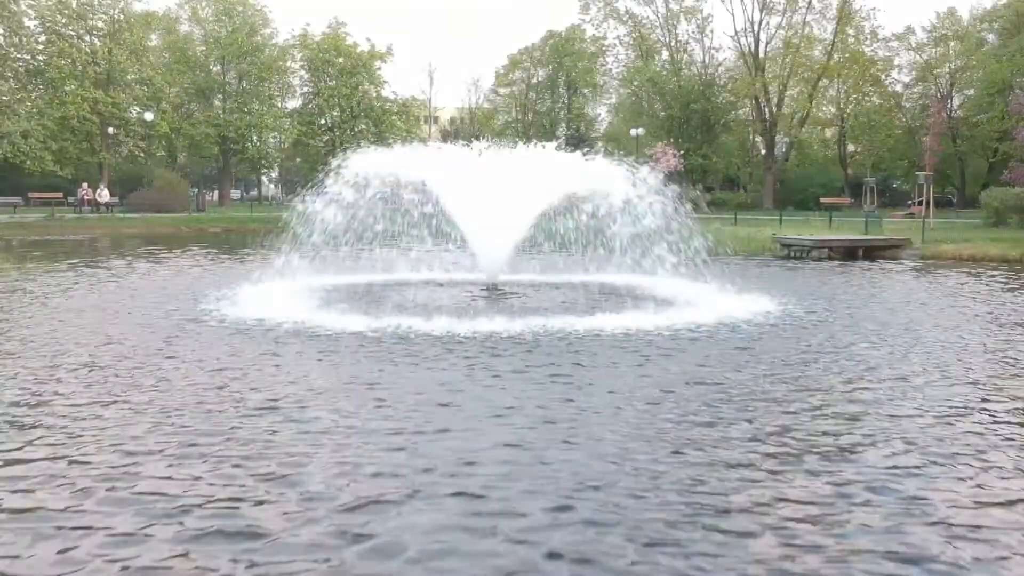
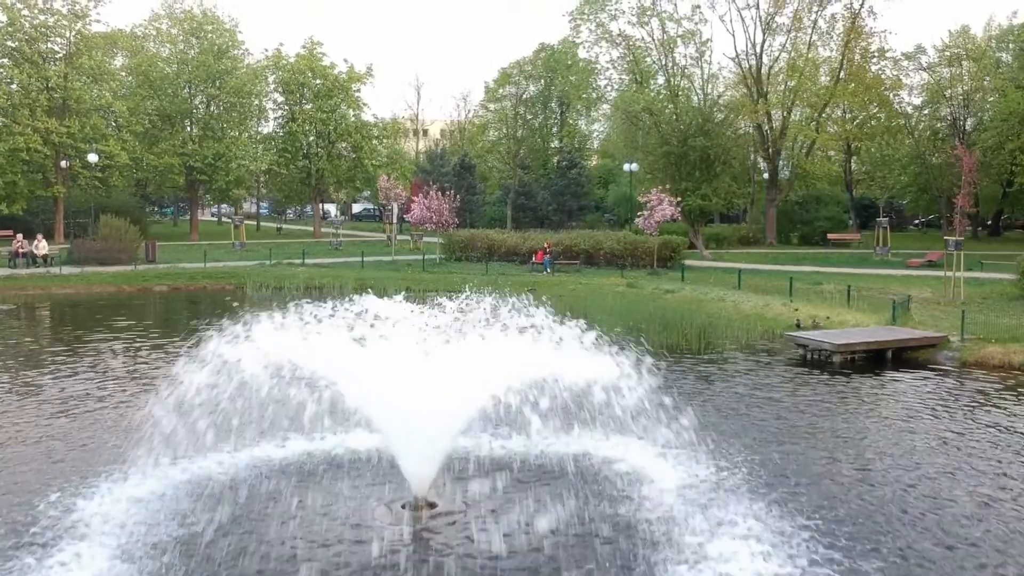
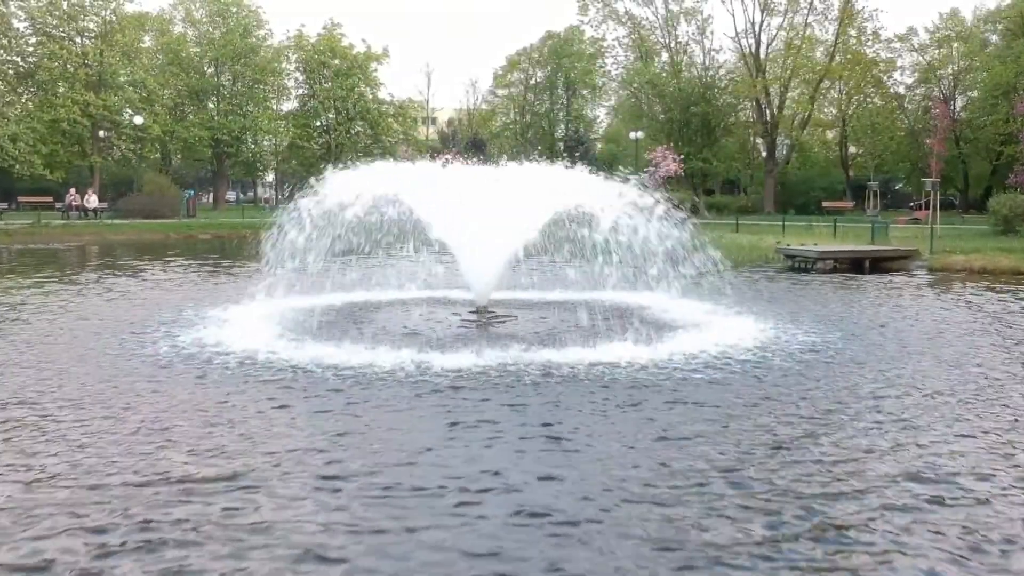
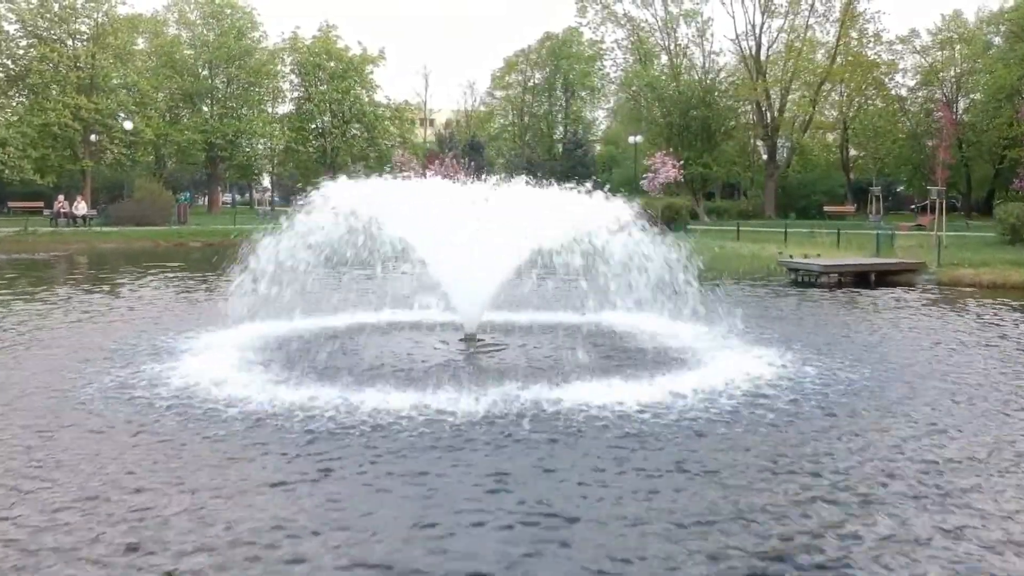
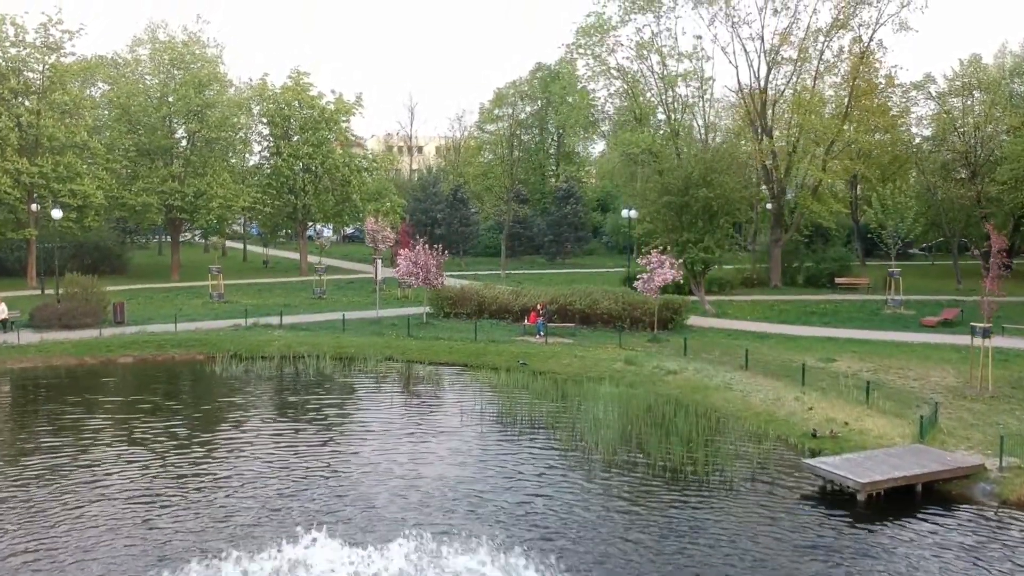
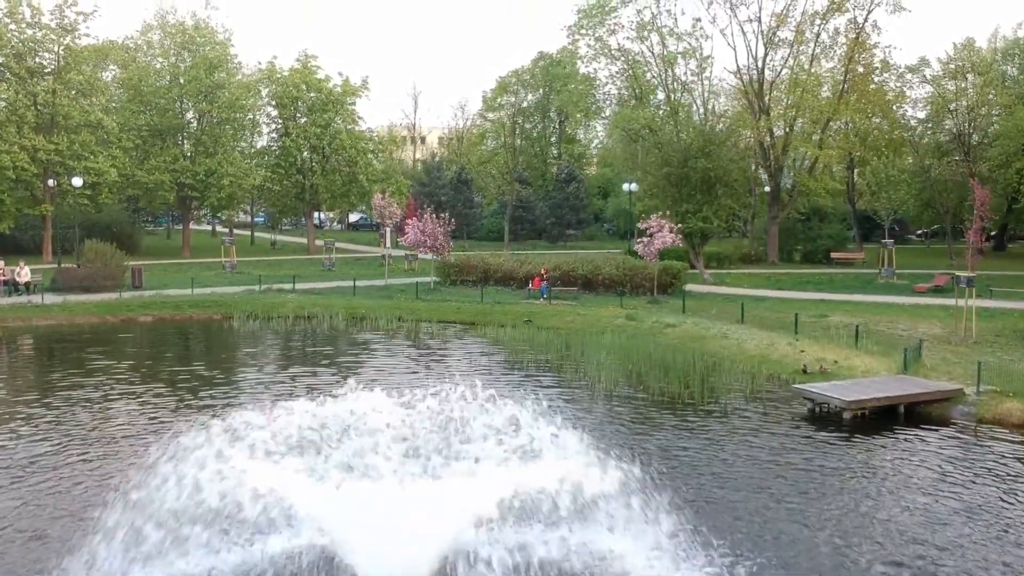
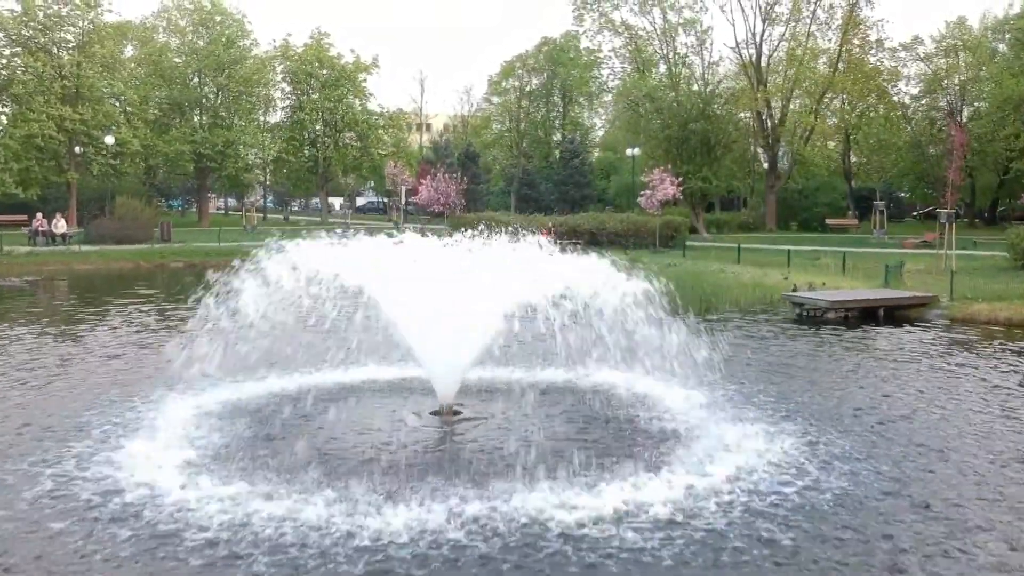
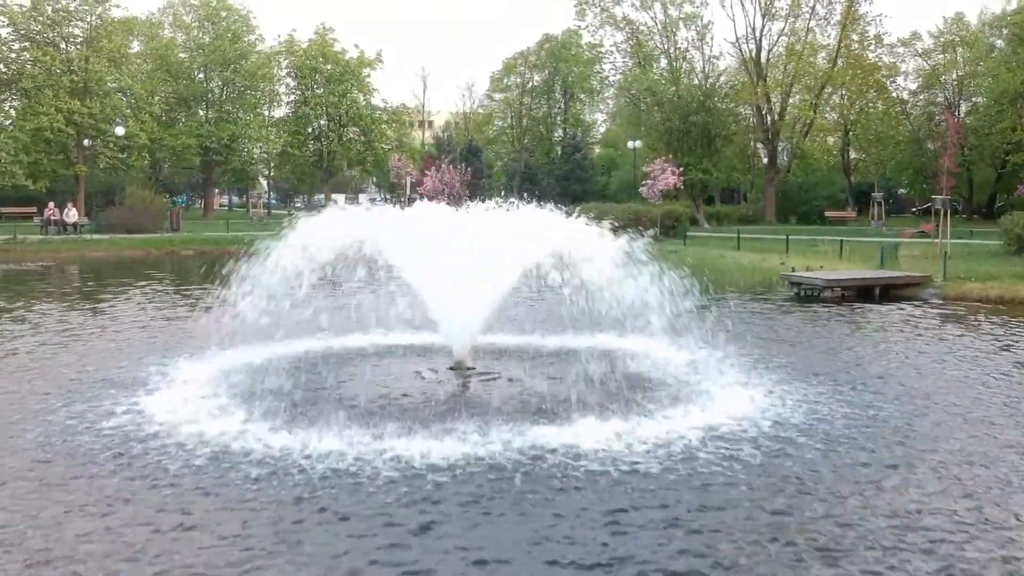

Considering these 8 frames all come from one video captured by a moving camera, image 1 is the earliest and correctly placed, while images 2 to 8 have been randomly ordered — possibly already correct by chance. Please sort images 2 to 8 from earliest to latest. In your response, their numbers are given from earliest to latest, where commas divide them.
3, 4, 8, 7, 2, 6, 5
